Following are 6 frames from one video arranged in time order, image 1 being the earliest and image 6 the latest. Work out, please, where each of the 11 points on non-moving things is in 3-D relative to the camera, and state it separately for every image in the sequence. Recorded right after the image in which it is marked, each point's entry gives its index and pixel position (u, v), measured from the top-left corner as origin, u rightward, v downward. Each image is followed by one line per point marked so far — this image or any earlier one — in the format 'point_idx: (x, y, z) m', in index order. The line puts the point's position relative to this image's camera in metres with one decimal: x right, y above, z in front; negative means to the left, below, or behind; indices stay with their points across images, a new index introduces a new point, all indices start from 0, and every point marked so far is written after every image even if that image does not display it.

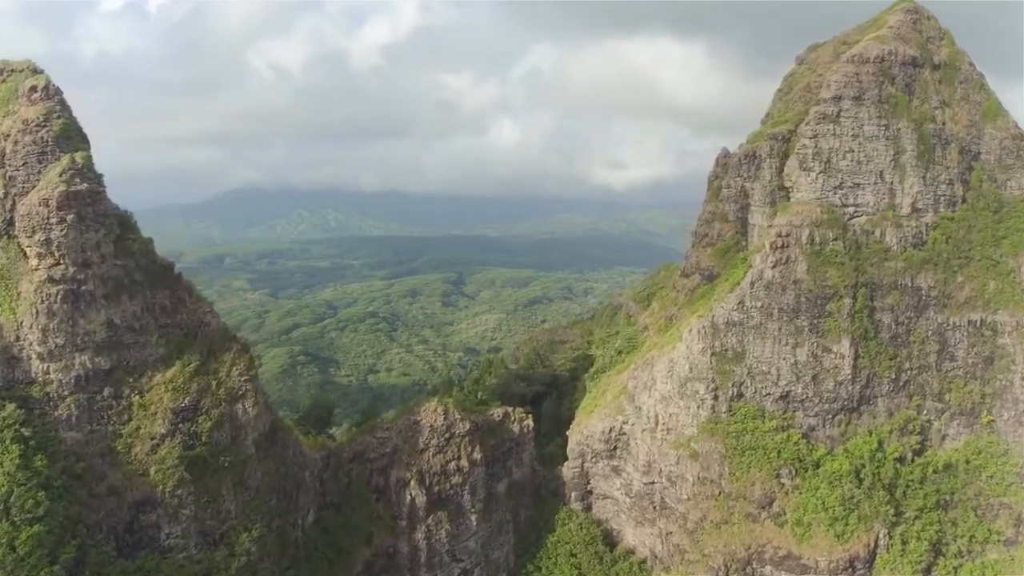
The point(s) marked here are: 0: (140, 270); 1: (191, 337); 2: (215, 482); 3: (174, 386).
0: (-10.5, +0.5, +19.4) m
1: (-9.3, -1.4, +19.8) m
2: (-8.2, -5.4, +19.1) m
3: (-9.3, -2.7, +18.9) m
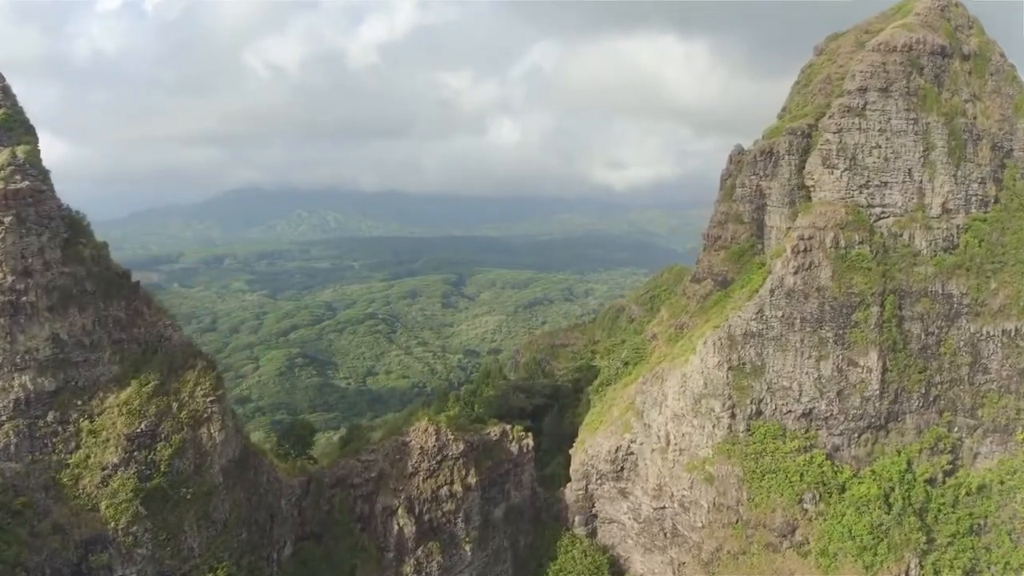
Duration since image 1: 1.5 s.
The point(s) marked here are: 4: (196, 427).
0: (-10.5, +0.2, +17.3) m
1: (-9.3, -1.7, +17.7) m
2: (-8.3, -5.6, +17.0) m
3: (-9.4, -3.0, +16.8) m
4: (-8.1, -3.5, +17.6) m
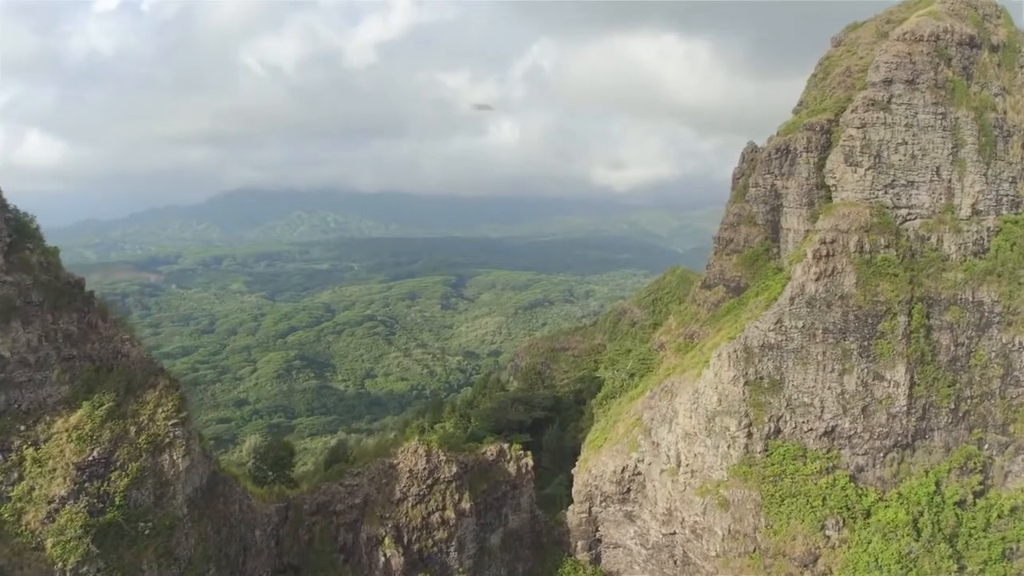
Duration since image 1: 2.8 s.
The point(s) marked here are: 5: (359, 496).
0: (-10.6, 0.0, +15.5) m
1: (-9.4, -1.9, +15.9) m
2: (-8.4, -5.9, +15.2) m
3: (-9.4, -3.2, +15.0) m
4: (-8.1, -3.8, +15.8) m
5: (-4.4, -6.0, +19.9) m
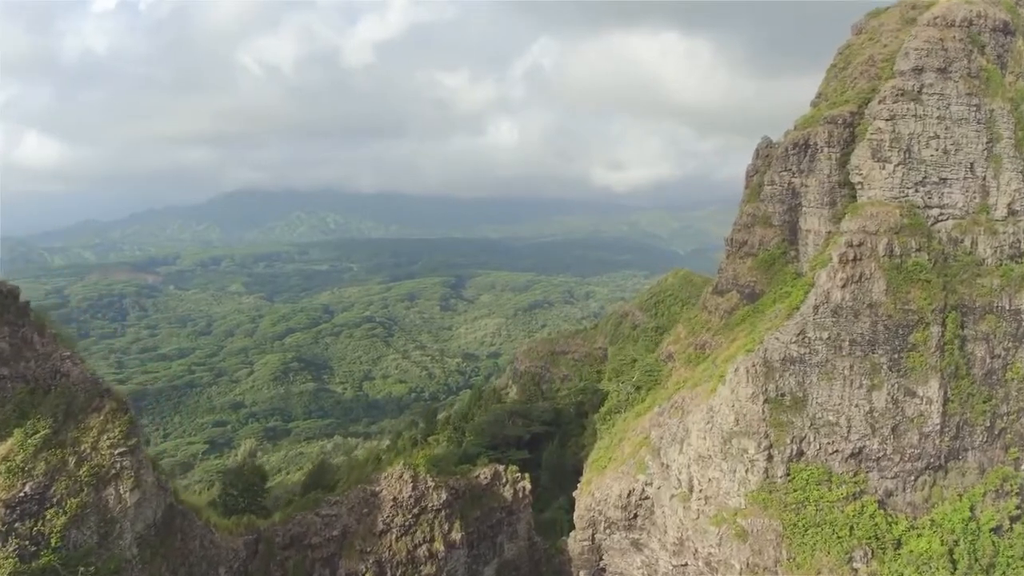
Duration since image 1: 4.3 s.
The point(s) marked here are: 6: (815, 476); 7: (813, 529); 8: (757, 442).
0: (-10.7, -0.2, +13.6) m
1: (-9.5, -2.1, +13.9) m
2: (-8.5, -6.1, +13.2) m
3: (-9.6, -3.4, +13.1) m
4: (-8.3, -4.0, +13.8) m
5: (-4.5, -6.2, +17.9) m
6: (+8.5, -5.3, +19.3) m
7: (+8.3, -6.6, +18.9) m
8: (+6.9, -4.3, +19.4) m
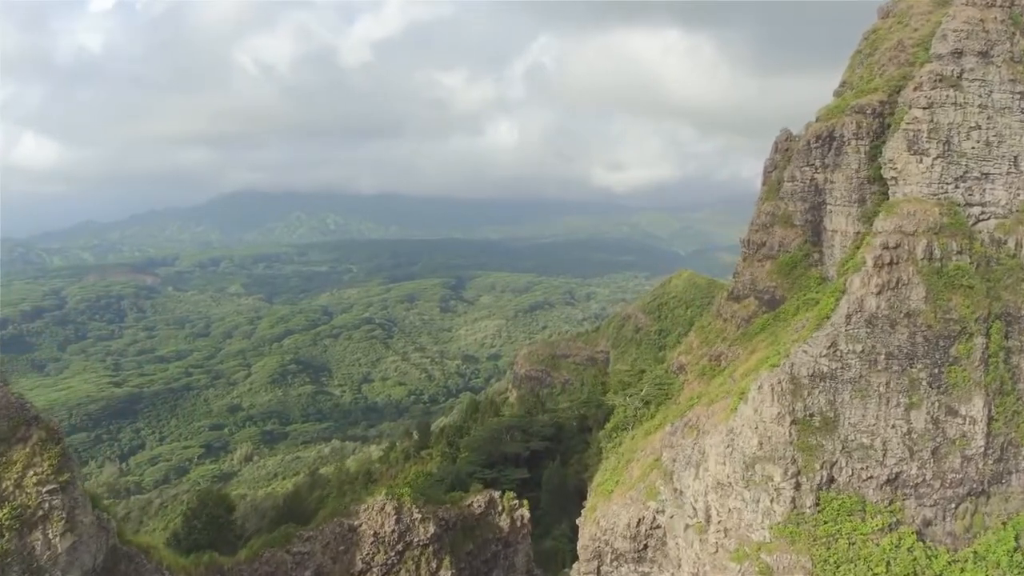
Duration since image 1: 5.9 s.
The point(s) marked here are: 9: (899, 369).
0: (-10.8, -0.4, +11.5) m
1: (-9.6, -2.3, +11.9) m
2: (-8.6, -6.3, +11.2) m
3: (-9.6, -3.6, +11.0) m
4: (-8.3, -4.2, +11.8) m
5: (-4.6, -6.4, +15.9) m
6: (+8.4, -5.4, +17.3) m
7: (+8.2, -6.8, +16.8) m
8: (+6.8, -4.5, +17.3) m
9: (+9.9, -2.0, +17.6) m
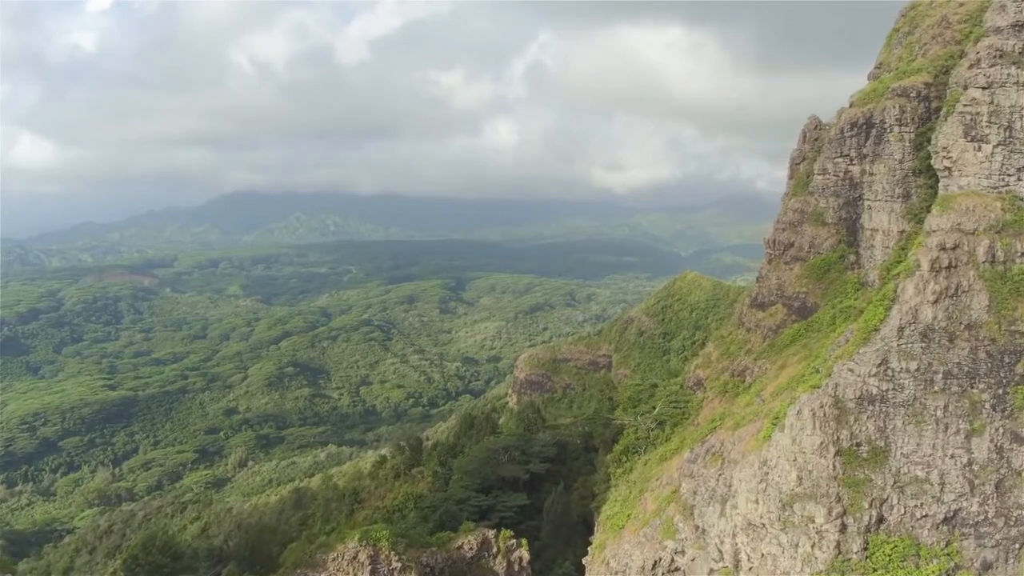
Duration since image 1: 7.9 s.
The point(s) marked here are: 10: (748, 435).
0: (-10.9, -0.6, +9.1) m
1: (-9.7, -2.5, +9.5) m
2: (-8.7, -6.4, +8.8) m
3: (-9.7, -3.8, +8.6) m
4: (-8.4, -4.3, +9.4) m
5: (-4.7, -6.6, +13.4) m
6: (+8.3, -5.6, +14.8) m
7: (+8.1, -6.9, +14.4) m
8: (+6.7, -4.7, +14.9) m
9: (+9.8, -2.2, +15.1) m
10: (+5.7, -3.6, +17.1) m
